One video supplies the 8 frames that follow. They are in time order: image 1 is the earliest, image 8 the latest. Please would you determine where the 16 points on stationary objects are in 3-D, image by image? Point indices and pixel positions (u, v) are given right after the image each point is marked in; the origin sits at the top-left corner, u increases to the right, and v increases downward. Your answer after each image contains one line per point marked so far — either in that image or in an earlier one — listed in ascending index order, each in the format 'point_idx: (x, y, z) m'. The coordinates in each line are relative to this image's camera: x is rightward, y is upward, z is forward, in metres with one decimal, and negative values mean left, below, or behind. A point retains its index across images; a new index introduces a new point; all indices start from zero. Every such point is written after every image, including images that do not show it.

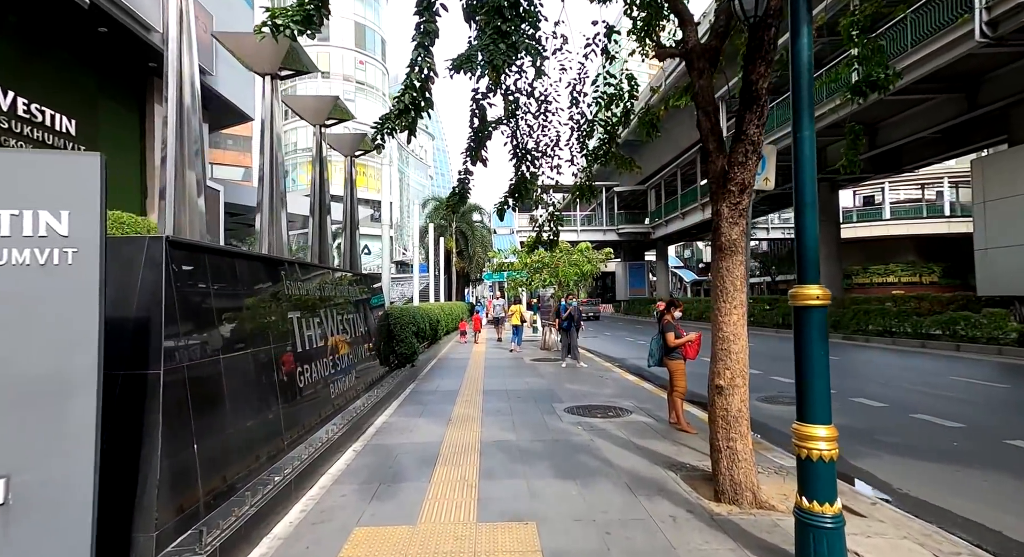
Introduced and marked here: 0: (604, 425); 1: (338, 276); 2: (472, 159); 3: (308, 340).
0: (+1.2, -1.9, +6.5) m
1: (-2.5, 0.0, +7.9) m
2: (-0.5, +1.5, +6.3) m
3: (-2.2, -0.7, +5.9) m
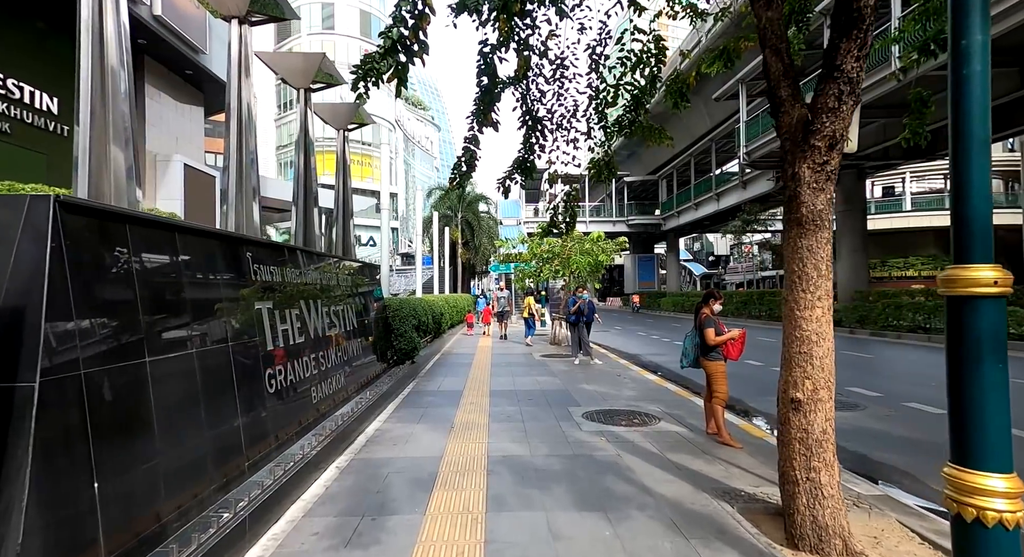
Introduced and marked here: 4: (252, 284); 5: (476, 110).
0: (+1.3, -1.7, +5.6) m
1: (-2.4, +0.2, +7.0) m
2: (-0.3, +1.7, +5.4) m
3: (-2.0, -0.6, +5.0) m
4: (-2.1, 0.0, +4.1) m
5: (-0.4, +1.8, +5.3) m
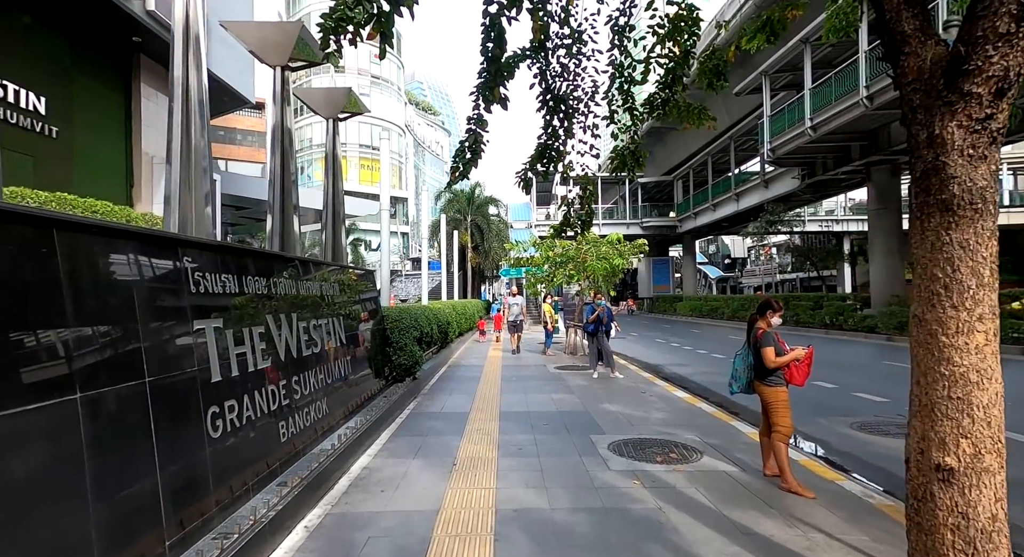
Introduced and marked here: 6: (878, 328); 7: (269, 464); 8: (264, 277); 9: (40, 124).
0: (+1.4, -1.8, +4.6) m
1: (-2.2, +0.1, +6.1) m
2: (-0.2, +1.6, +4.5) m
3: (-1.9, -0.6, +4.1) m
4: (-2.1, -0.1, +3.2) m
5: (-0.3, +1.7, +4.4) m
6: (+12.9, -1.7, +17.9) m
7: (-1.8, -1.4, +3.9) m
8: (-2.1, 0.0, +4.2) m
9: (-10.3, +3.4, +11.2) m
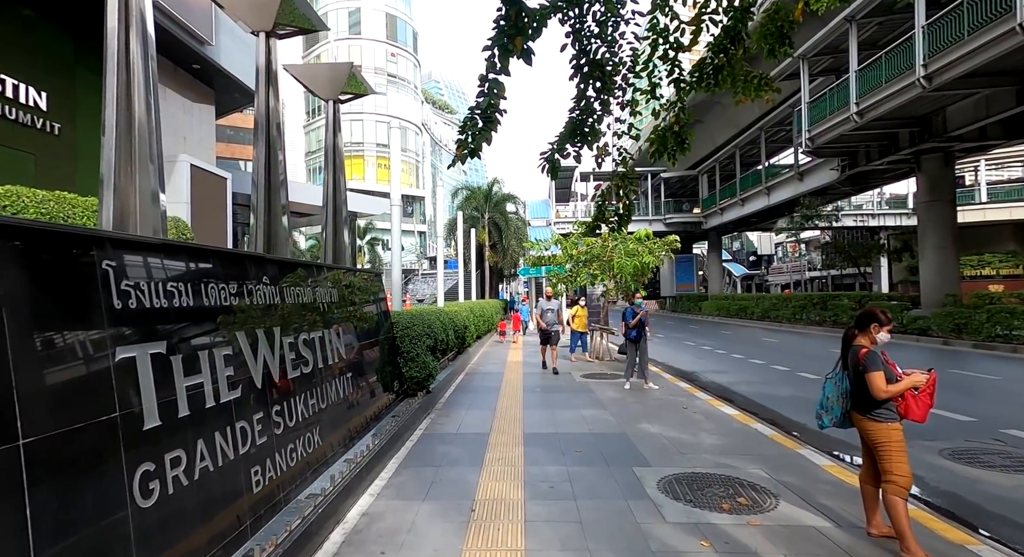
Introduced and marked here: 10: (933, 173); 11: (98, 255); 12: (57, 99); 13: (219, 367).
0: (+1.7, -1.8, +3.7) m
1: (-2.0, +0.1, +5.3) m
2: (0.0, +1.5, +3.6) m
3: (-1.7, -0.7, +3.3) m
4: (-1.9, -0.2, +2.4) m
5: (-0.1, +1.7, +3.5) m
6: (+13.6, -1.7, +16.5) m
7: (-1.6, -1.4, +3.0) m
8: (-1.8, 0.0, +3.4) m
9: (-9.8, +3.3, +10.6) m
10: (+14.4, +3.6, +17.4) m
11: (-1.9, +0.1, +2.4) m
12: (-10.1, +4.0, +11.3) m
13: (-1.7, -0.5, +3.0) m
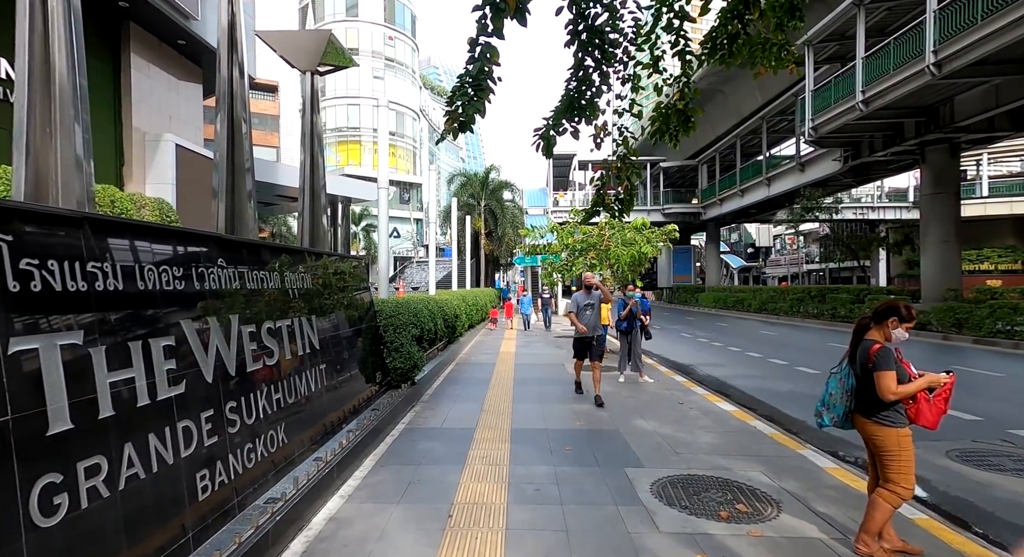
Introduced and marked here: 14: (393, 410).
0: (+1.5, -1.7, +3.3) m
1: (-2.1, +0.2, +4.9) m
2: (-0.1, +1.6, +3.2) m
3: (-1.8, -0.6, +2.9) m
4: (-2.0, -0.1, +2.0) m
5: (-0.2, +1.7, +3.1) m
6: (+13.4, -1.5, +16.3) m
7: (-1.8, -1.3, +2.7) m
8: (-2.0, +0.1, +3.0) m
9: (-9.9, +3.7, +10.1) m
10: (+14.3, +3.8, +17.1) m
11: (-2.1, +0.2, +2.1) m
12: (-10.2, +4.4, +10.8) m
13: (-1.9, -0.4, +2.7) m
14: (-1.5, -1.6, +6.3) m
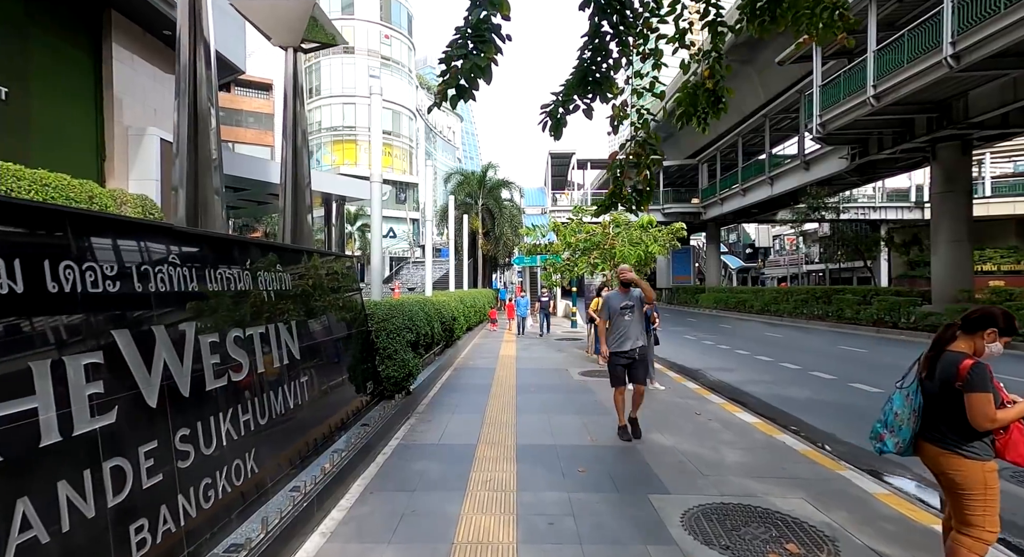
0: (+1.6, -1.7, +2.8) m
1: (-2.0, +0.2, +4.3) m
2: (0.0, +1.6, +2.6) m
3: (-1.8, -0.6, +2.3) m
4: (-1.9, -0.1, +1.4) m
5: (-0.1, +1.7, +2.5) m
6: (+13.3, -1.5, +15.8) m
7: (-1.7, -1.3, +2.1) m
8: (-1.9, +0.1, +2.4) m
9: (-9.9, +3.7, +9.5) m
10: (+14.3, +3.8, +16.6) m
11: (-2.0, +0.2, +1.5) m
12: (-10.2, +4.4, +10.1) m
13: (-1.8, -0.4, +2.1) m
14: (-1.4, -1.6, +5.8) m
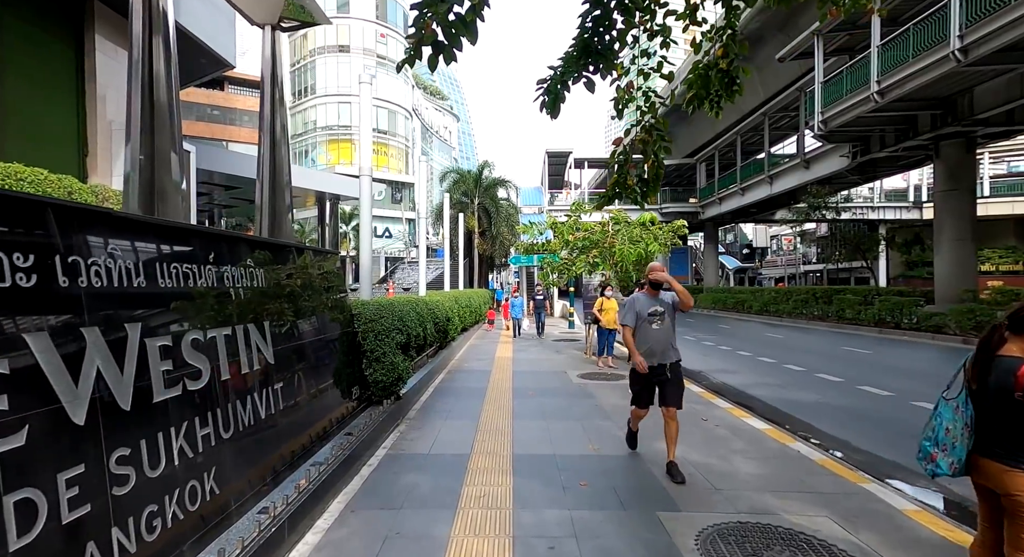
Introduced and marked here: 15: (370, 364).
0: (+1.6, -1.7, +2.4) m
1: (-2.0, +0.2, +3.9) m
2: (-0.1, +1.7, +2.2) m
3: (-1.8, -0.5, +2.0) m
4: (-1.9, 0.0, +1.0) m
5: (-0.1, +1.8, +2.2) m
6: (+13.2, -1.5, +15.5) m
7: (-1.7, -1.3, +1.7) m
8: (-1.9, +0.1, +2.0) m
9: (-10.0, +3.7, +9.0) m
10: (+14.2, +3.8, +16.3) m
11: (-2.0, +0.2, +1.1) m
12: (-10.3, +4.4, +9.7) m
13: (-1.8, -0.4, +1.7) m
14: (-1.5, -1.6, +5.4) m
15: (-1.7, -1.0, +6.2) m
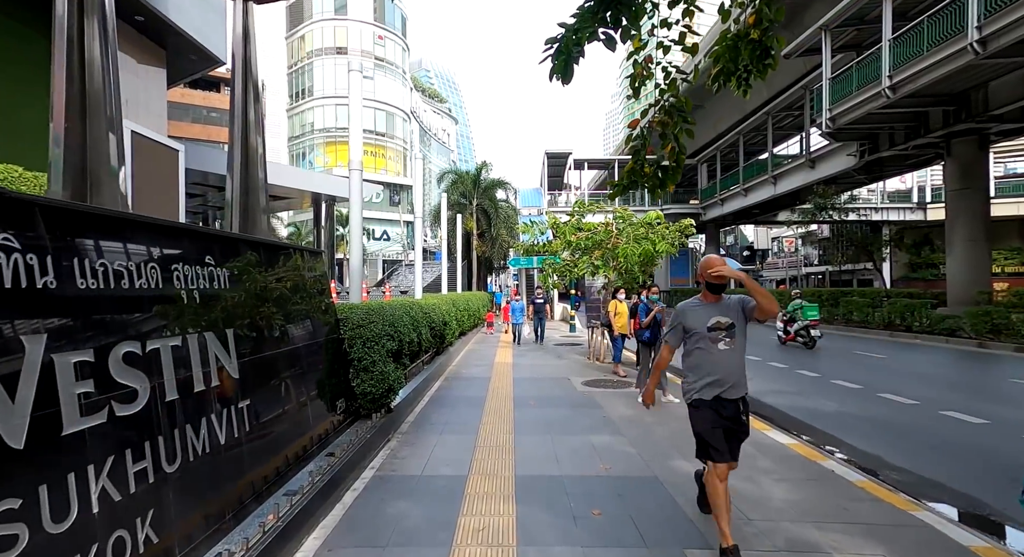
0: (+1.6, -1.7, +1.9) m
1: (-2.0, +0.2, +3.4) m
2: (0.0, +1.7, +1.7) m
3: (-1.8, -0.5, +1.4) m
4: (-1.9, 0.0, +0.5) m
5: (-0.1, +1.8, +1.7) m
6: (+13.2, -1.5, +15.0) m
7: (-1.7, -1.3, +1.2) m
8: (-1.9, +0.1, +1.5) m
9: (-10.0, +3.6, +8.5) m
10: (+14.1, +3.7, +15.9) m
11: (-2.0, +0.2, +0.6) m
12: (-10.3, +4.3, +9.2) m
13: (-1.8, -0.4, +1.2) m
14: (-1.4, -1.6, +4.8) m
15: (-1.7, -1.0, +5.7) m
